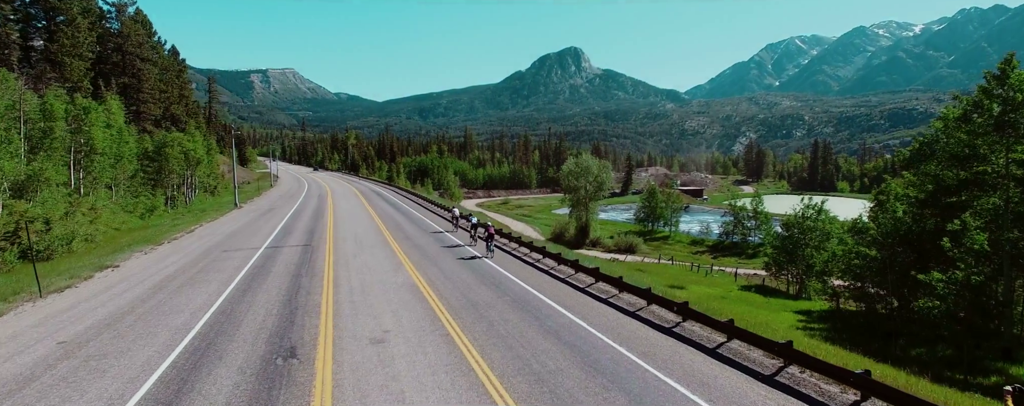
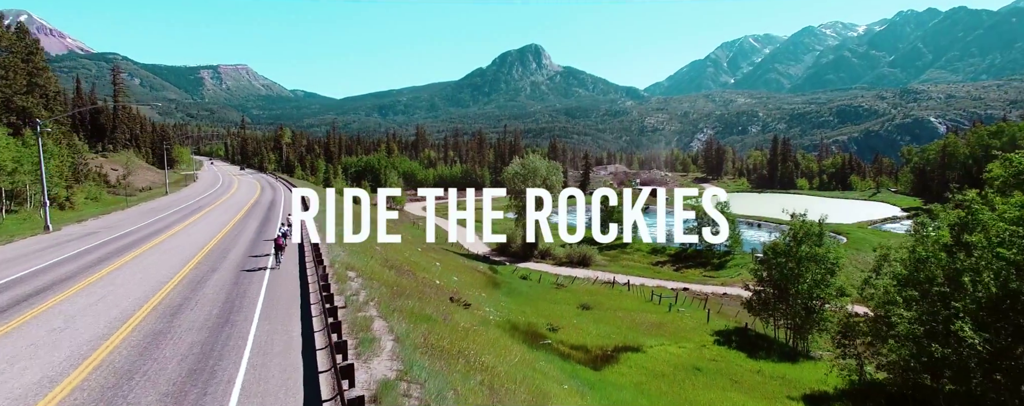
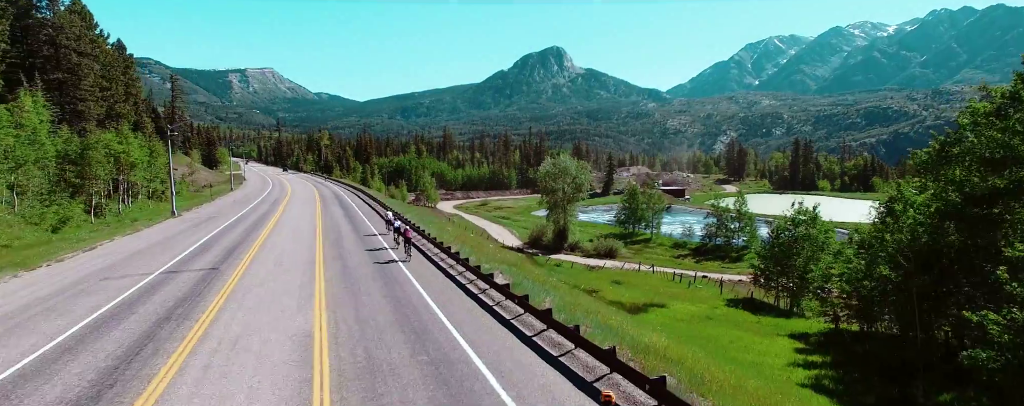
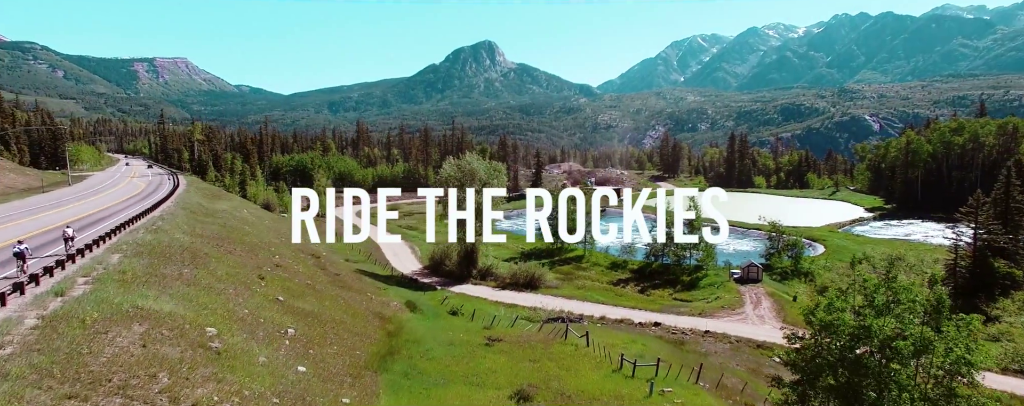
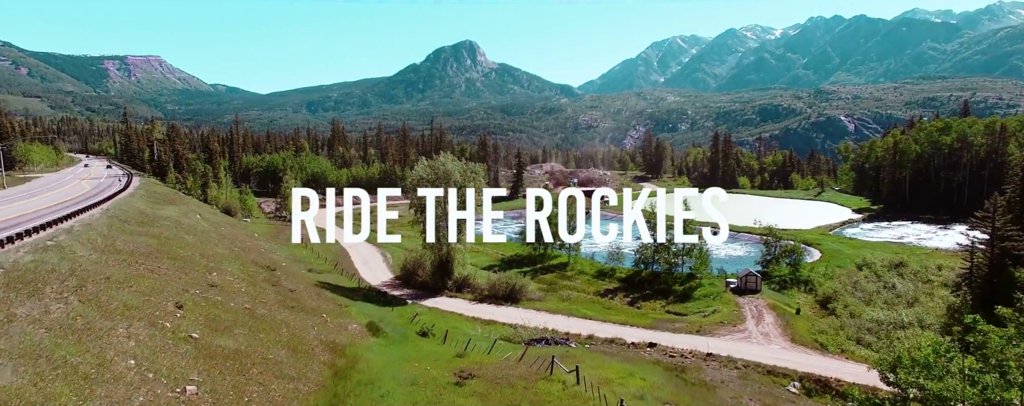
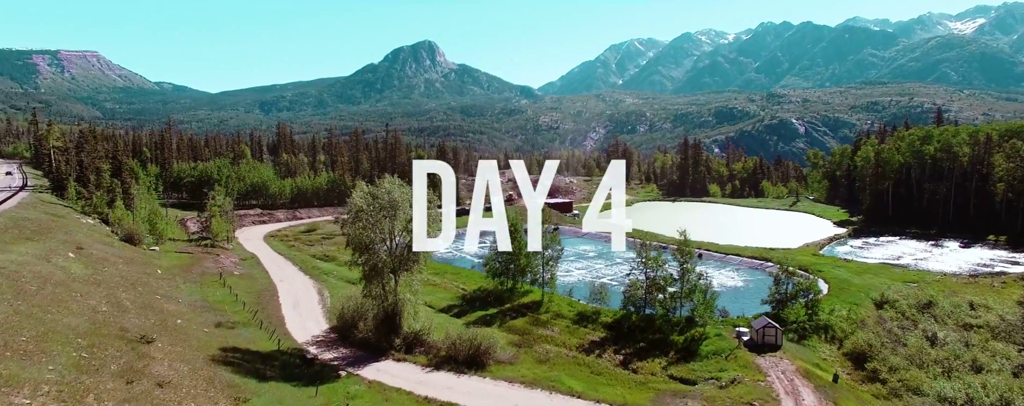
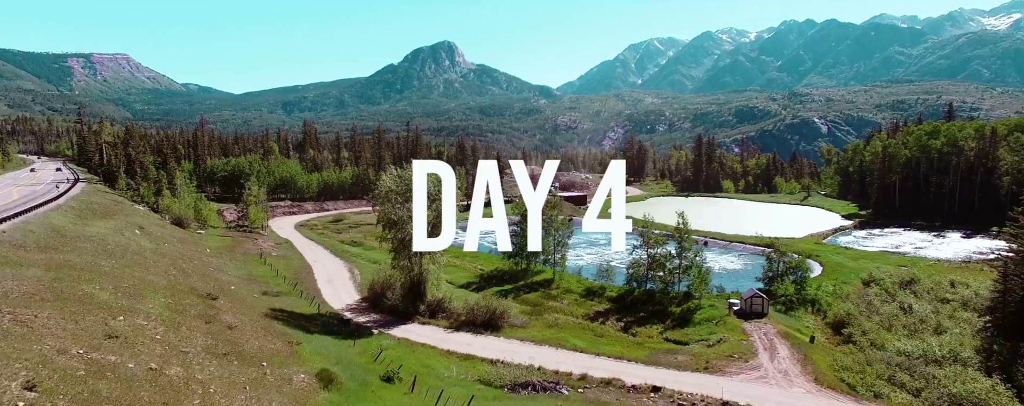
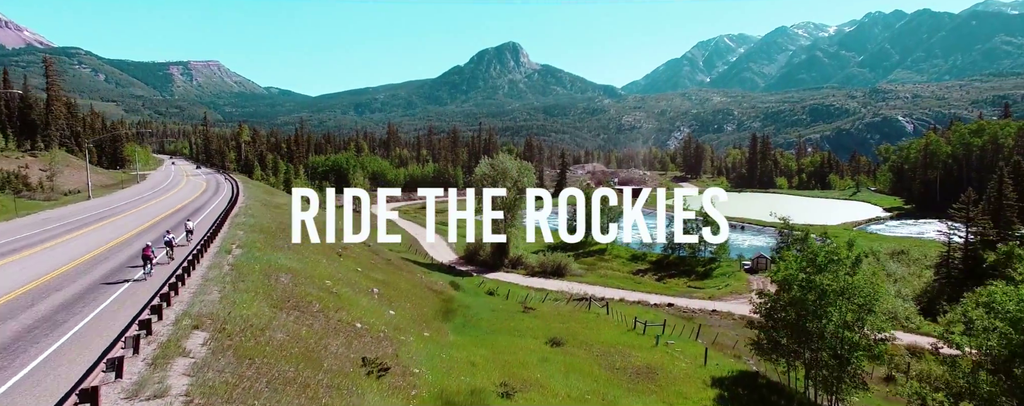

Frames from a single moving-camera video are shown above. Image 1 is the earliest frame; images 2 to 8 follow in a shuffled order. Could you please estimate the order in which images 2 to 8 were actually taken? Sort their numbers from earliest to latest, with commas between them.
3, 2, 8, 4, 5, 7, 6
